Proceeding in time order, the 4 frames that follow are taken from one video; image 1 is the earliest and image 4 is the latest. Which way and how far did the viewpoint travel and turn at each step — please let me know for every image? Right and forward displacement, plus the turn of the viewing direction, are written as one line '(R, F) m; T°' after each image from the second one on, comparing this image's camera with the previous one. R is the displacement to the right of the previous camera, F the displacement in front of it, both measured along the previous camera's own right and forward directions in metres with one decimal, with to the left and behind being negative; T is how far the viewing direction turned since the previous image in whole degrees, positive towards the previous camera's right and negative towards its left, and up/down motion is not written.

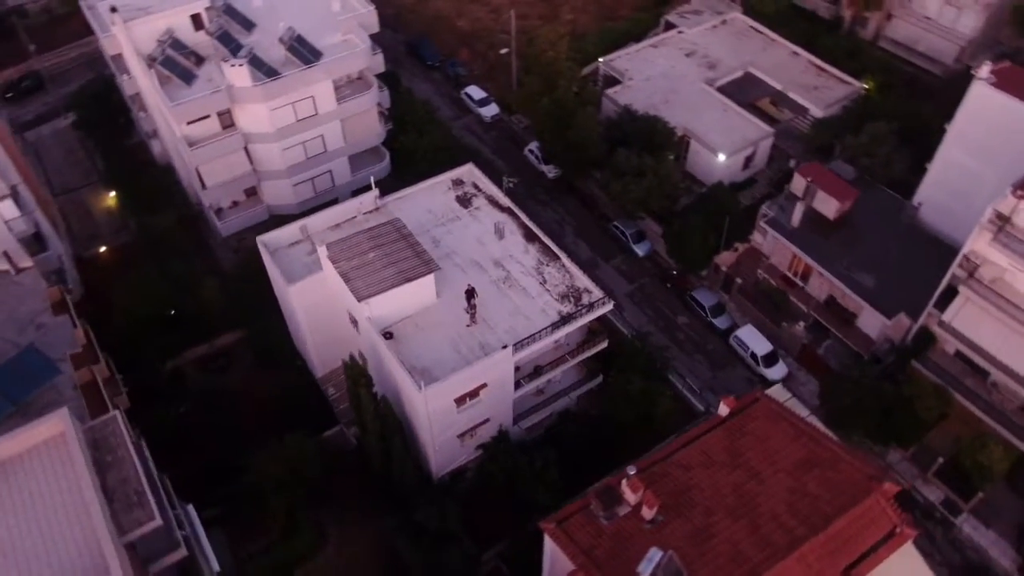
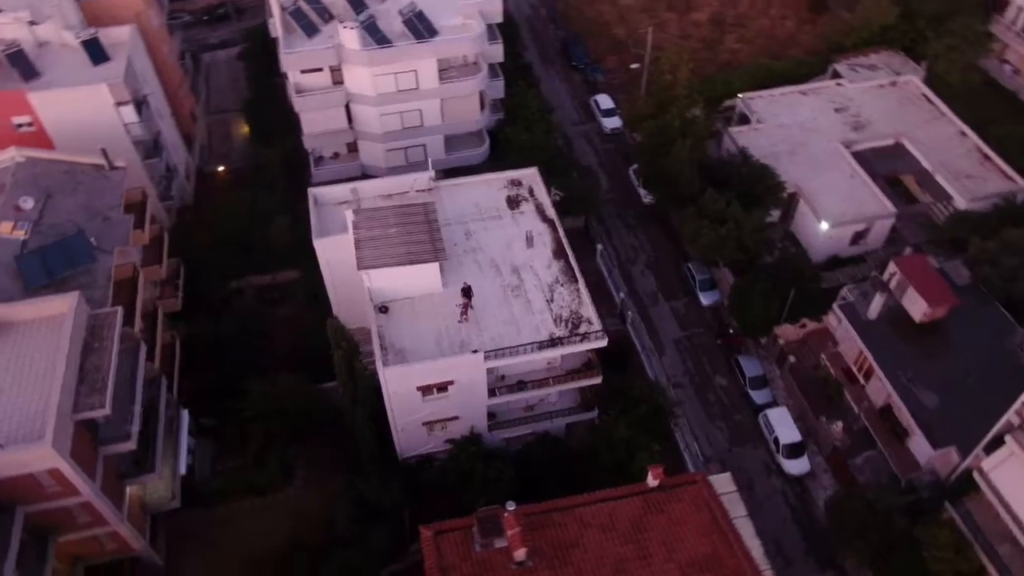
(+6.1, +1.0) m; -13°
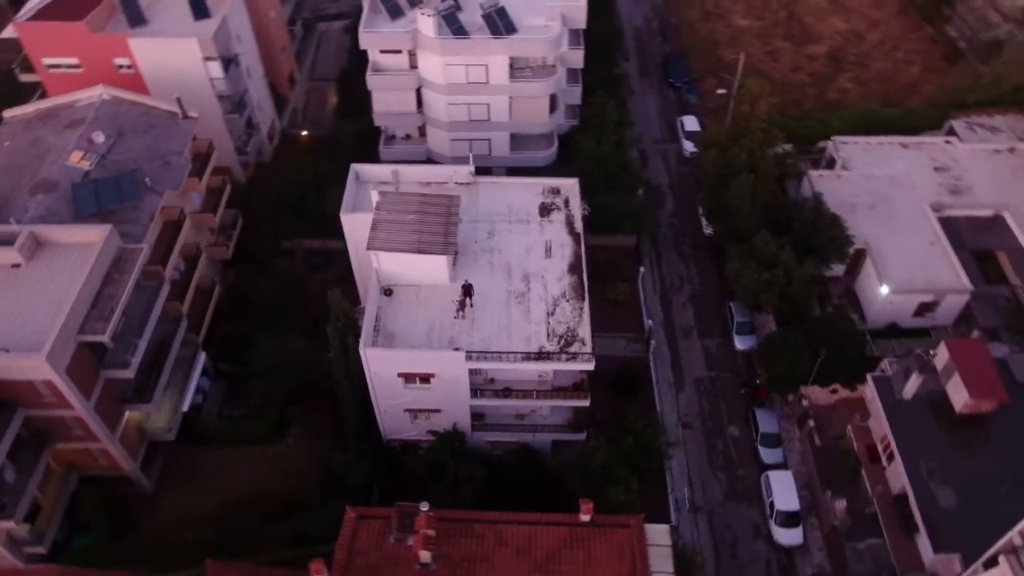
(+4.1, +0.5) m; -9°
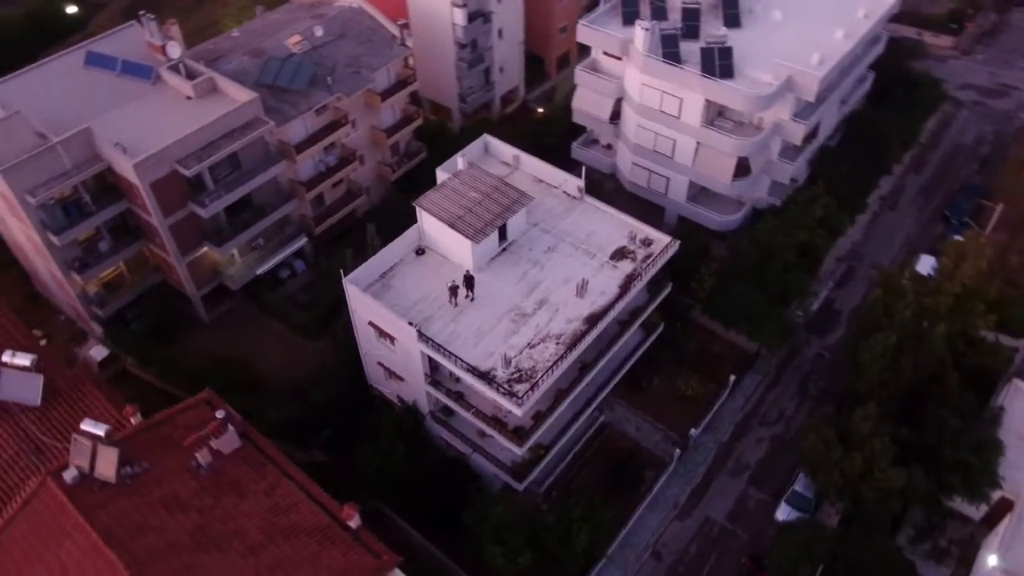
(+10.6, +4.1) m; -25°
